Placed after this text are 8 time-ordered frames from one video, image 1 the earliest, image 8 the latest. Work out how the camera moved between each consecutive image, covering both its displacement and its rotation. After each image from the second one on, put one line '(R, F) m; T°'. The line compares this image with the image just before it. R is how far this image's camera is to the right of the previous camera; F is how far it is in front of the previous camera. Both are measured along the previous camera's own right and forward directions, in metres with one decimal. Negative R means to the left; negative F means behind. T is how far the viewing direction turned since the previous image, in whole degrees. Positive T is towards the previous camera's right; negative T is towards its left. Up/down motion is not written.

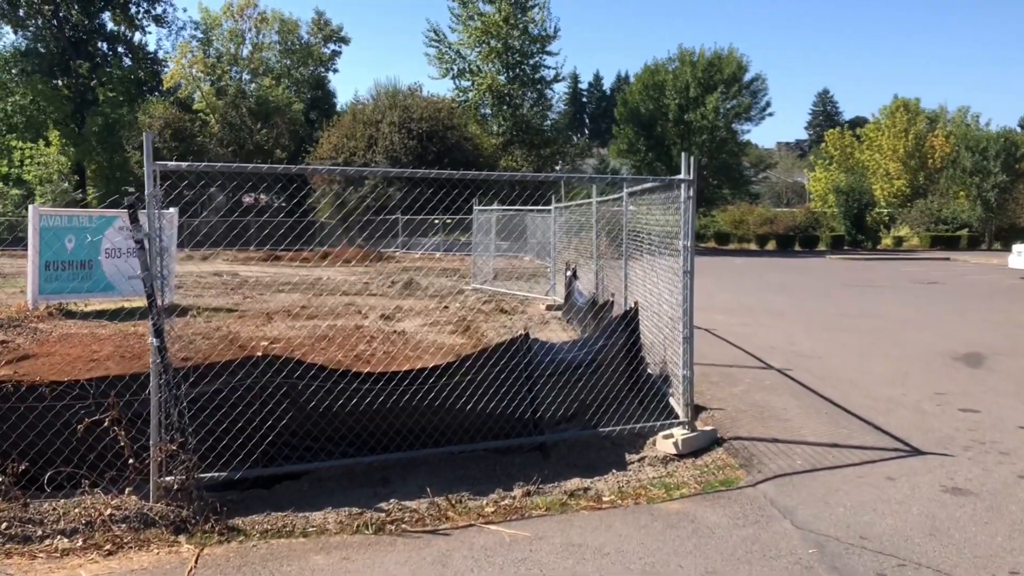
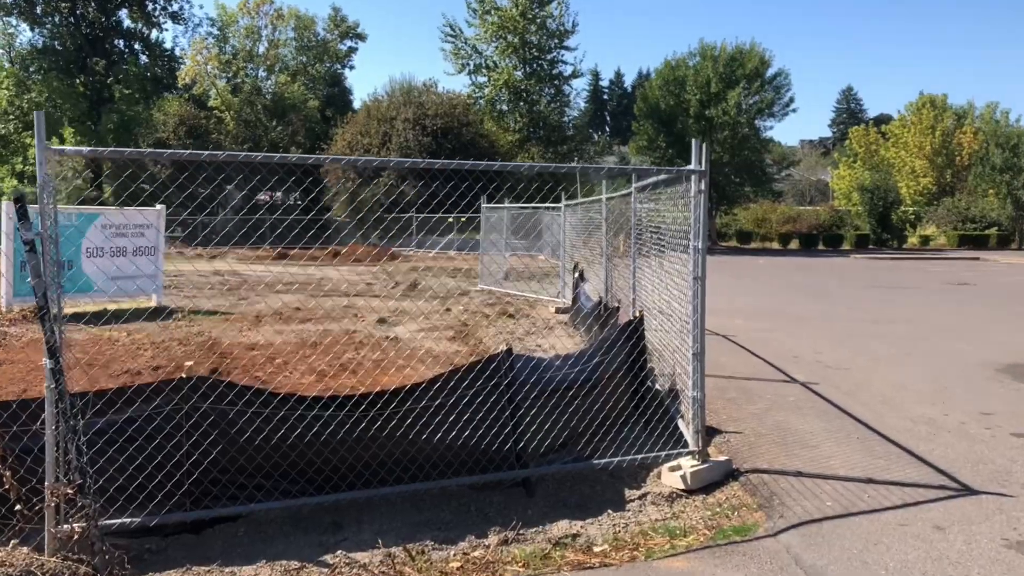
(+0.2, +0.8) m; -1°
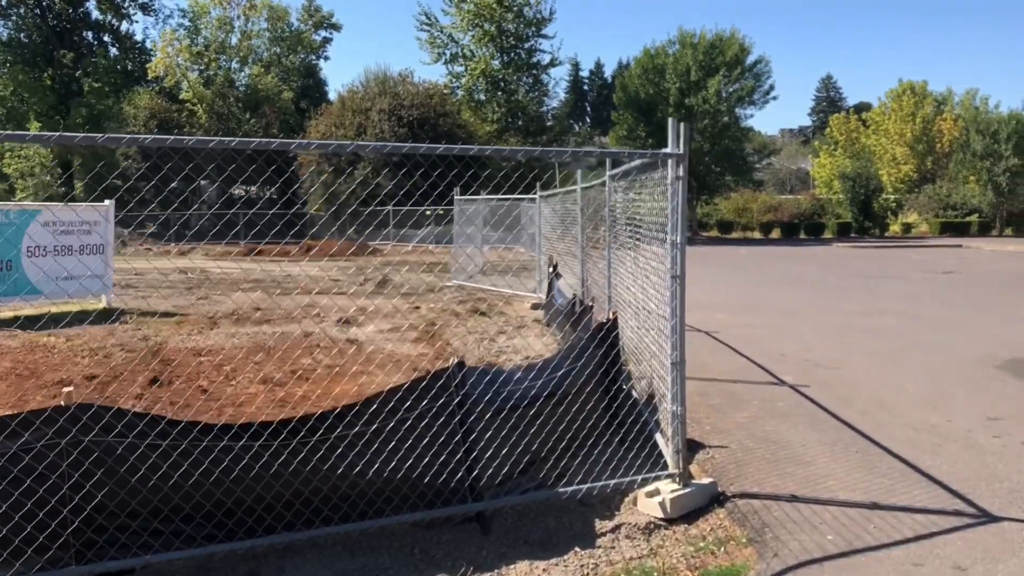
(+0.2, +0.7) m; +1°
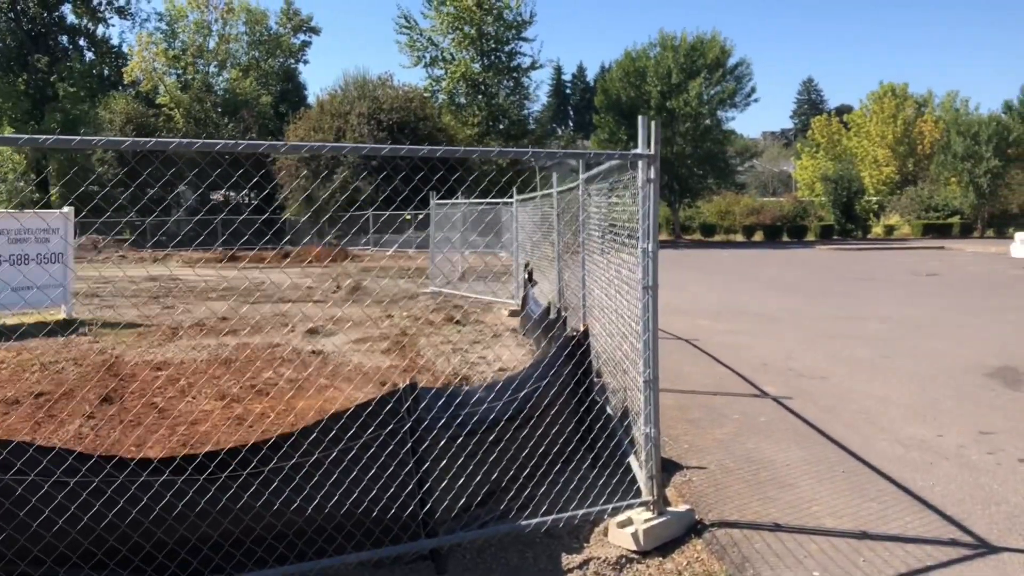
(+0.1, +0.4) m; +1°
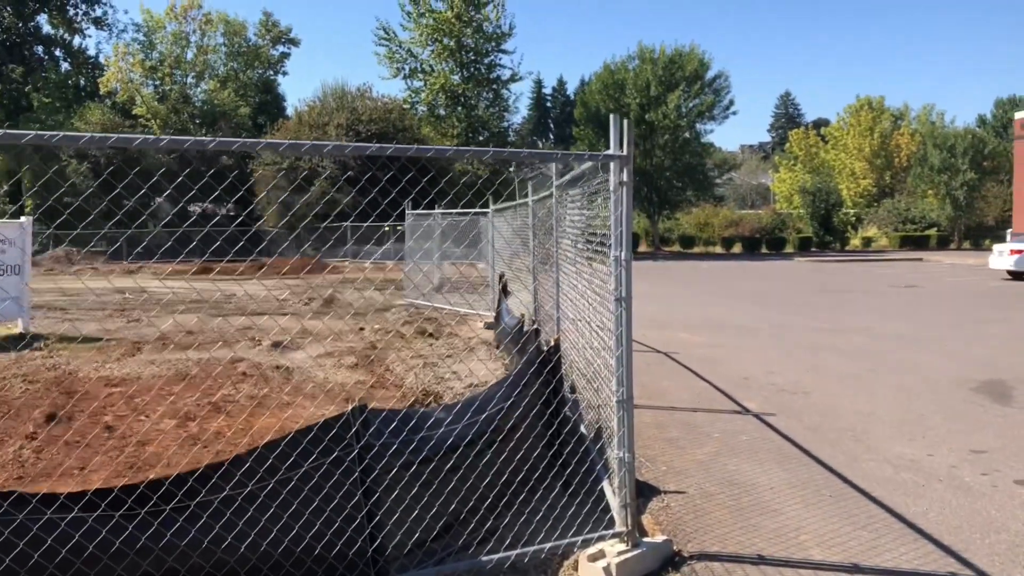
(+0.1, +0.3) m; +1°
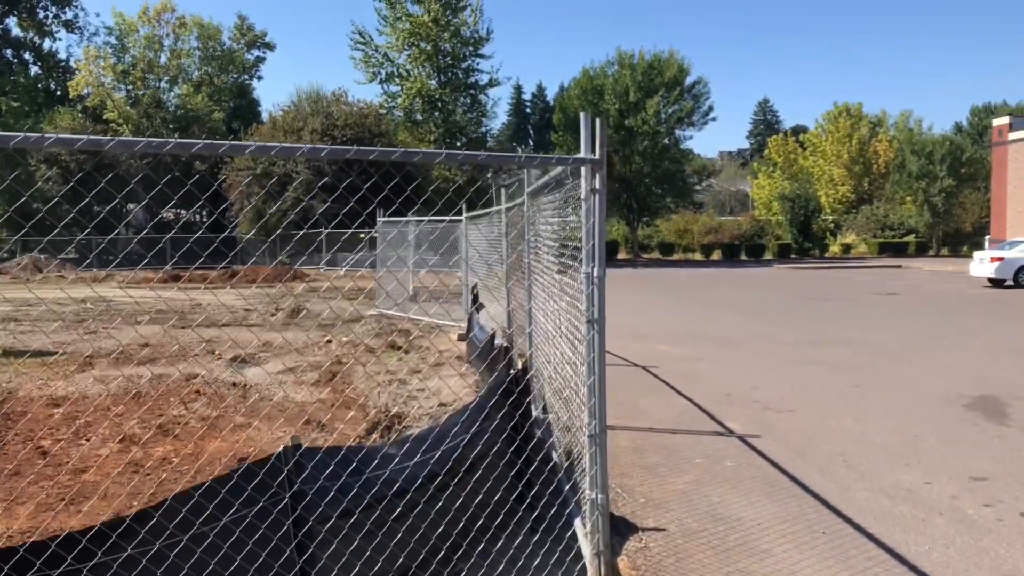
(+0.1, +0.5) m; +1°
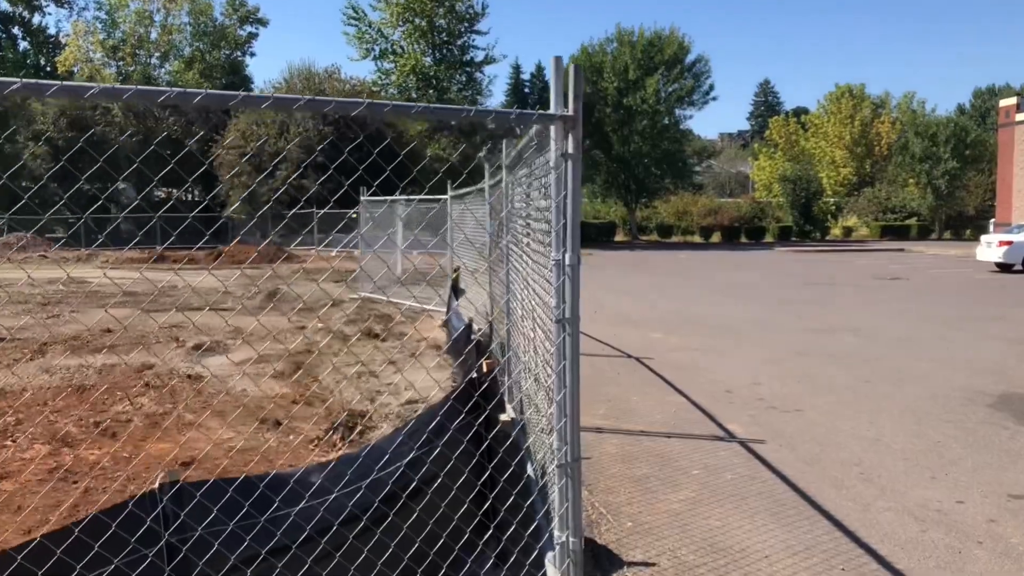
(+0.1, +0.7) m; 0°
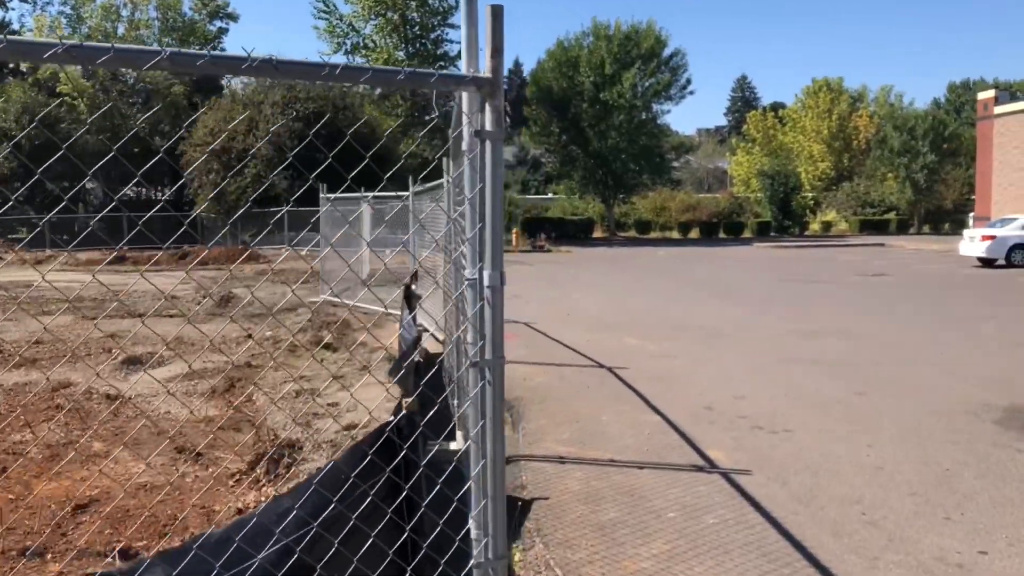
(+0.2, +0.8) m; +1°
